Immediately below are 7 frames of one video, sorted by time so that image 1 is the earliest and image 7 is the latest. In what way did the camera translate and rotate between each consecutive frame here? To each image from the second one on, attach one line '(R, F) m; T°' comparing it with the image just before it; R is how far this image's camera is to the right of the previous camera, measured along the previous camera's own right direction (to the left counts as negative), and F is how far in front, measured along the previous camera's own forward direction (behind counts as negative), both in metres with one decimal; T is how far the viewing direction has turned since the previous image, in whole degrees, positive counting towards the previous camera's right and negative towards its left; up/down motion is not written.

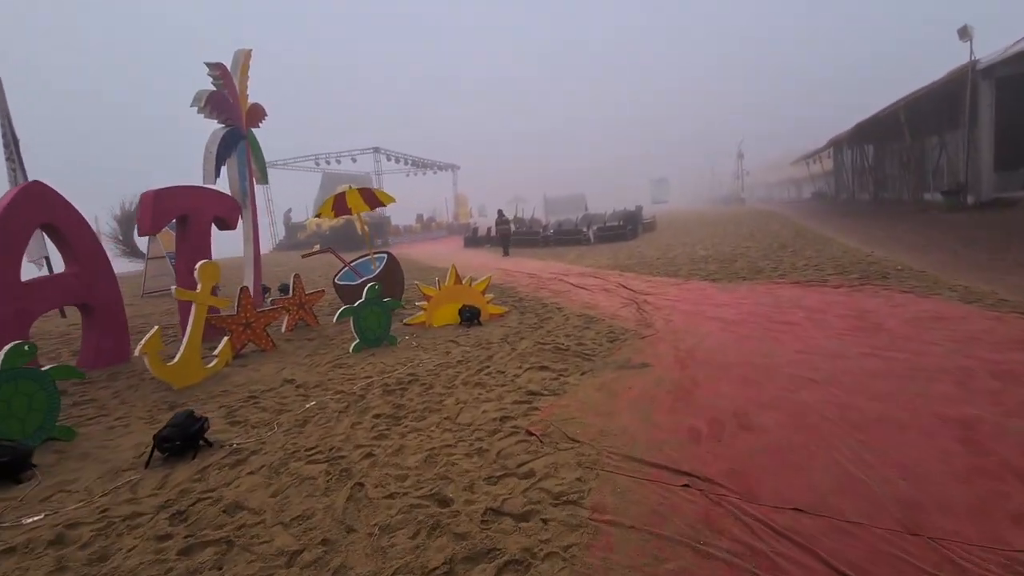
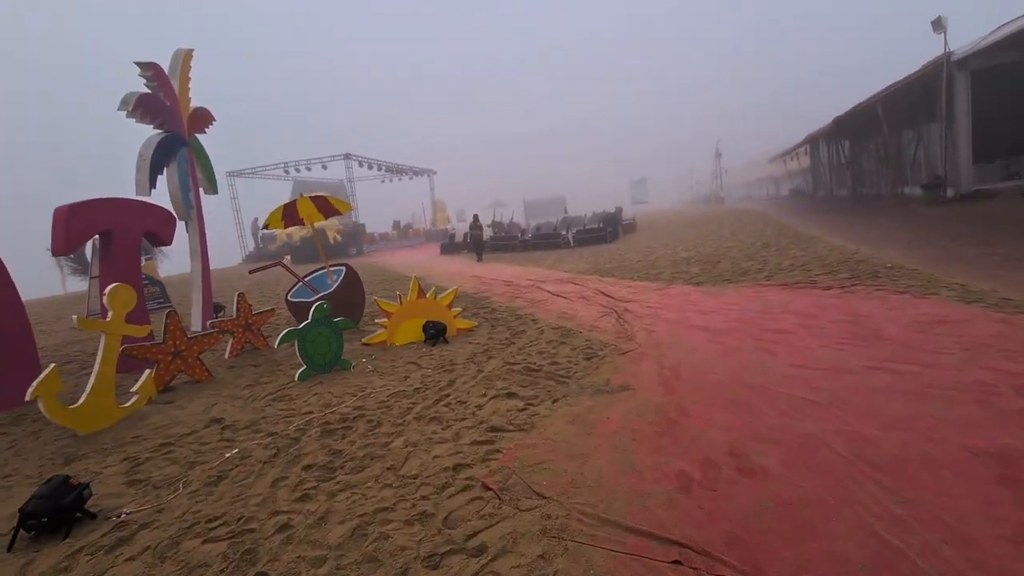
(+0.2, +0.6) m; +2°
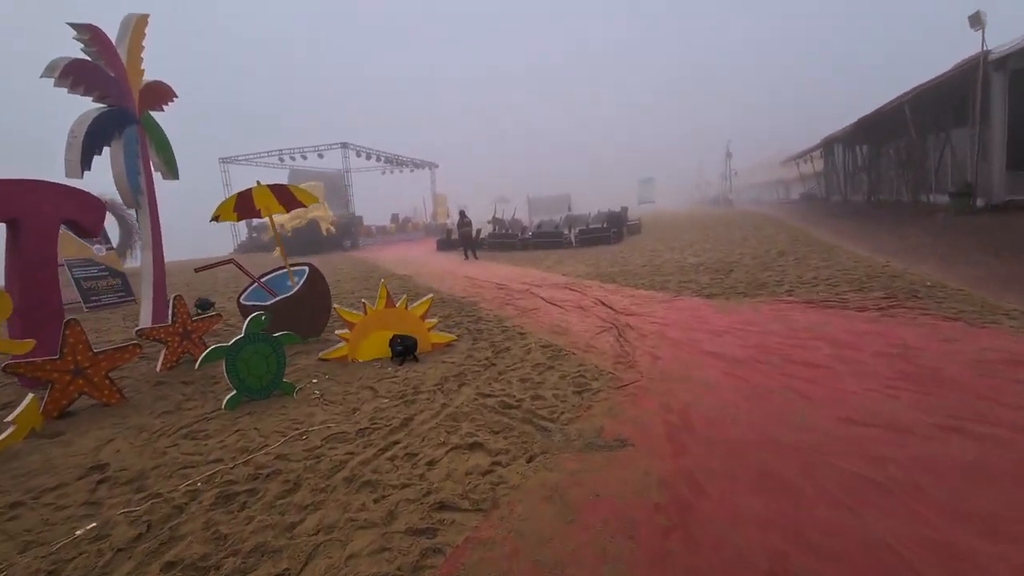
(+0.2, +1.0) m; 0°
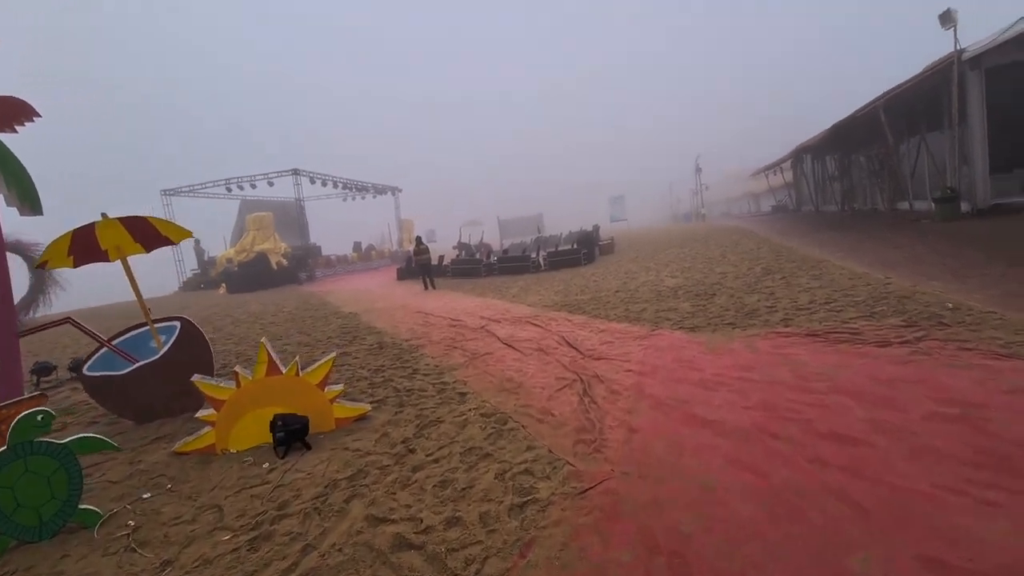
(+0.5, +1.5) m; +3°
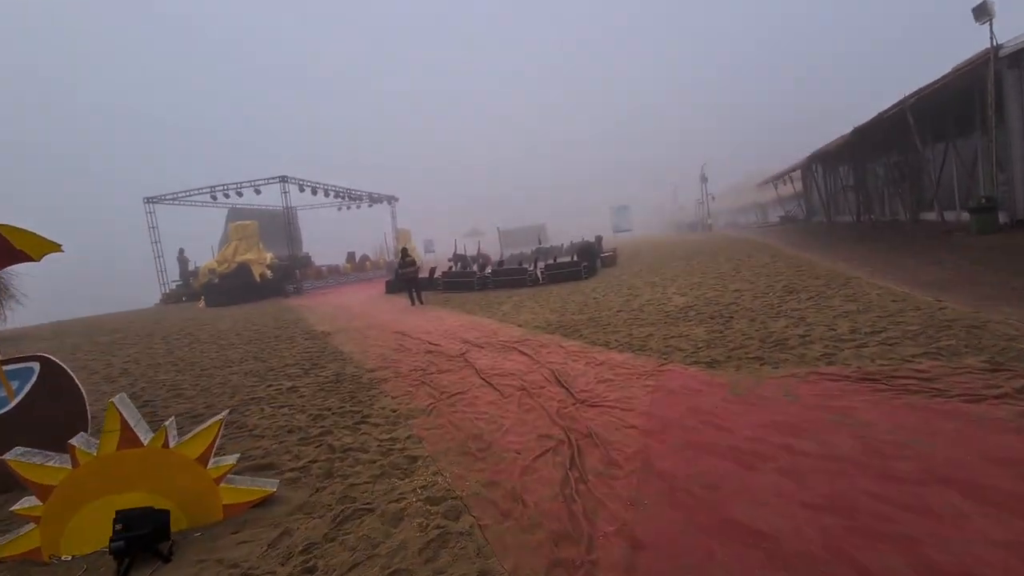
(+0.3, +1.3) m; 0°
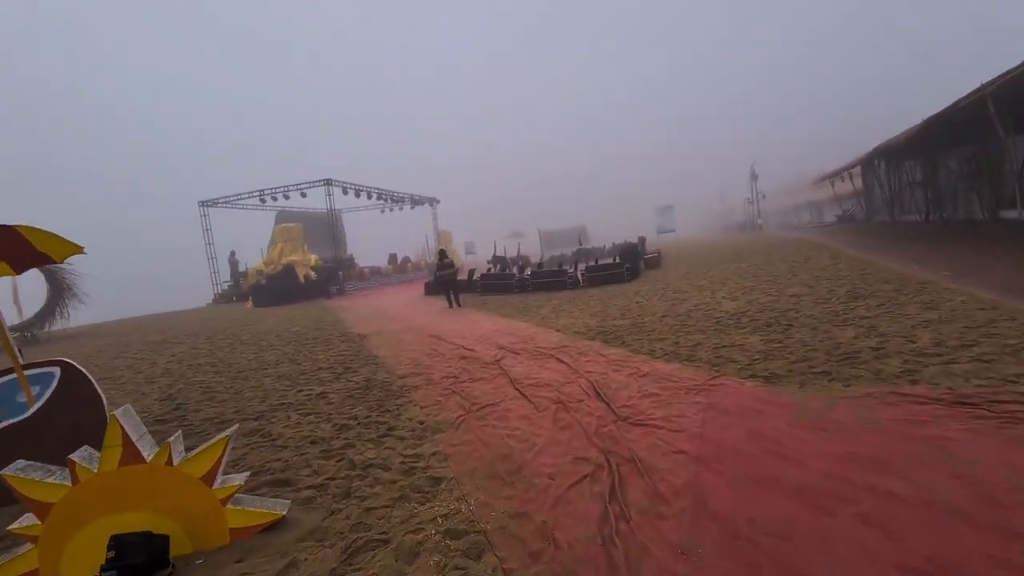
(+0.1, +0.4) m; -5°
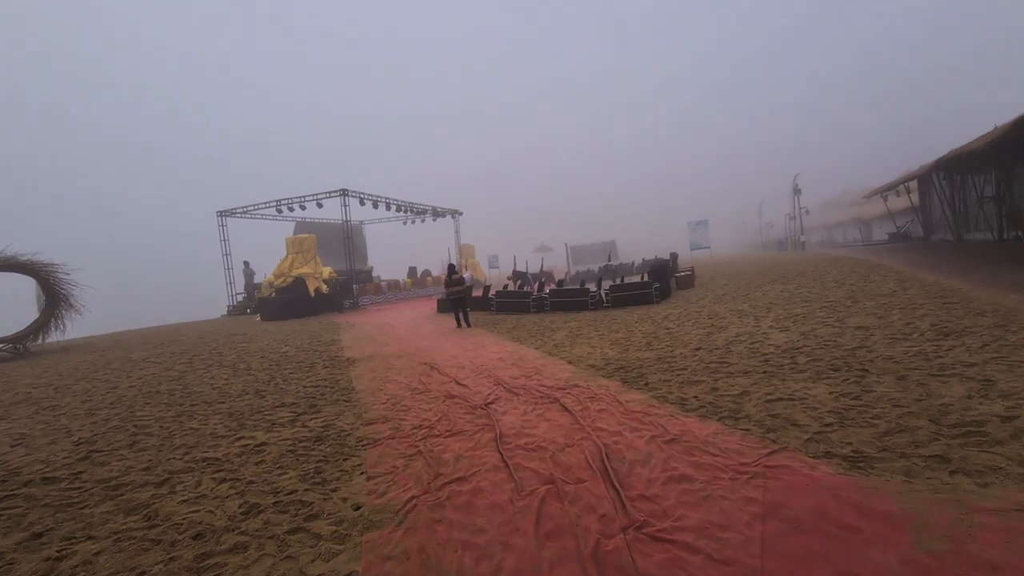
(+0.4, +1.5) m; -3°
